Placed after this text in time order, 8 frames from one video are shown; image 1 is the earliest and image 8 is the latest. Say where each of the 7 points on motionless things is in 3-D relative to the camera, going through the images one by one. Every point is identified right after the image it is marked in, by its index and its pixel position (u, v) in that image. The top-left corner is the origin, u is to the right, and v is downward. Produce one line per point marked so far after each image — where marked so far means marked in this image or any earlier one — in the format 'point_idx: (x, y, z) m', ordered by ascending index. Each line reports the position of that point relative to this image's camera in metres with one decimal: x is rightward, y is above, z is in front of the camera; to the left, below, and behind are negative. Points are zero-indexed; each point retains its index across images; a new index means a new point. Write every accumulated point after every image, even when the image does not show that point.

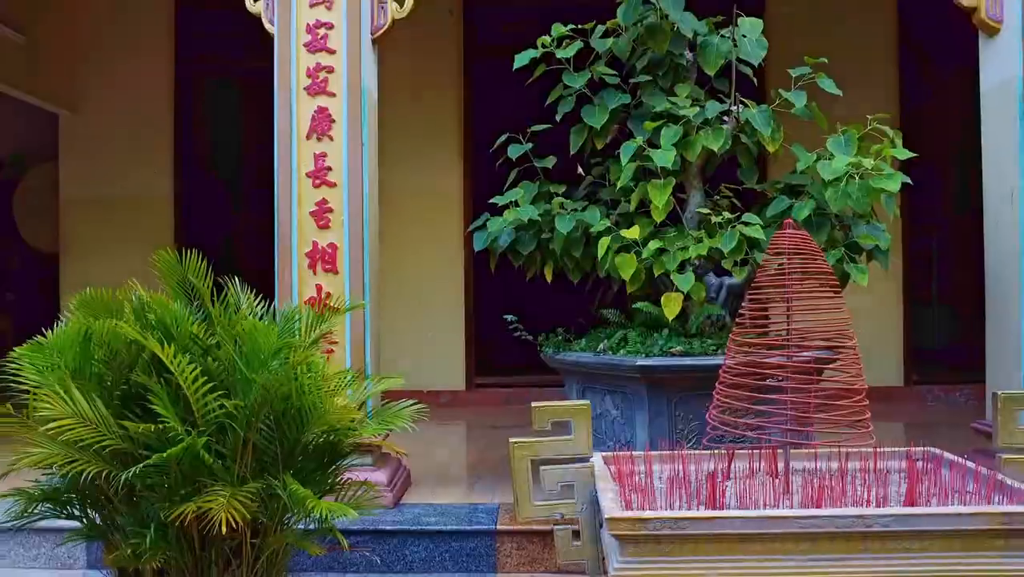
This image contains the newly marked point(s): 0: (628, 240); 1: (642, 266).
0: (+0.4, +0.2, +2.1) m
1: (+0.5, +0.1, +2.1) m
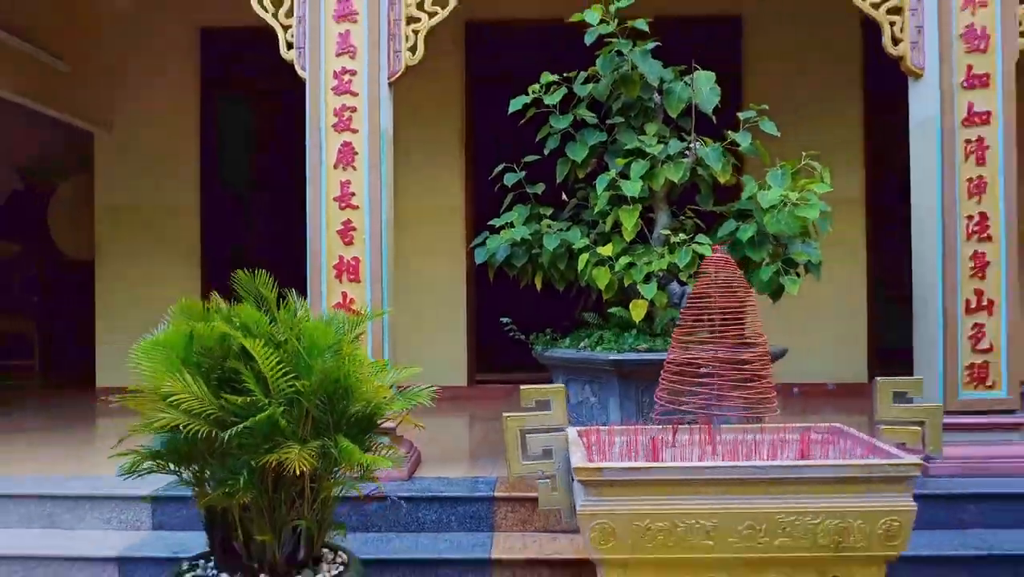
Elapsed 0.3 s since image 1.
0: (+0.4, +0.1, +2.5) m
1: (+0.4, +0.1, +2.5) m
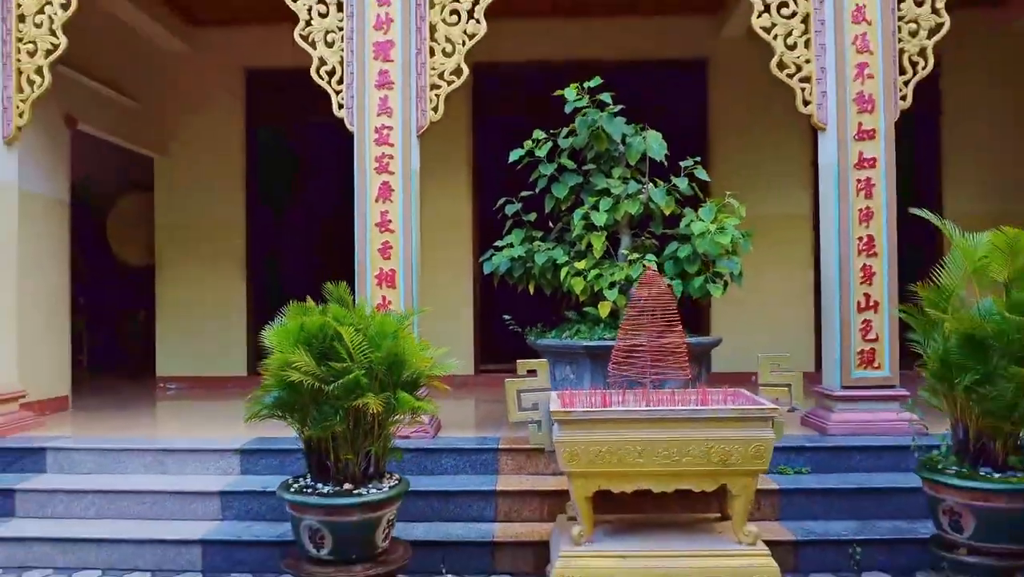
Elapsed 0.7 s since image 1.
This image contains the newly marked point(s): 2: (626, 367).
0: (+0.4, +0.1, +3.4) m
1: (+0.4, 0.0, +3.3) m
2: (+0.6, -0.4, +2.7) m
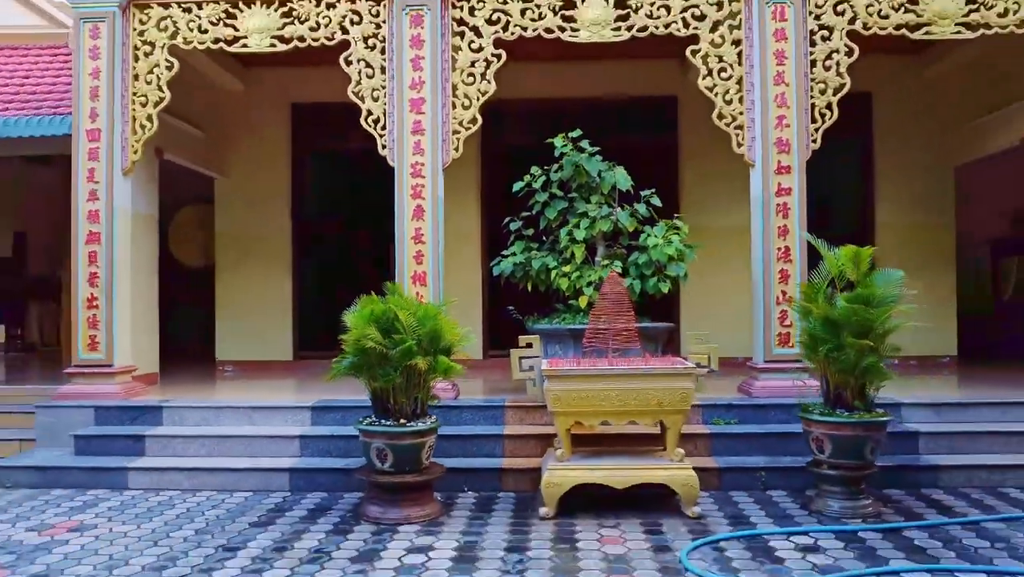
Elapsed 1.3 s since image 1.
0: (+0.4, +0.1, +4.5) m
1: (+0.5, 0.0, +4.5) m
2: (+0.6, -0.3, +3.9) m
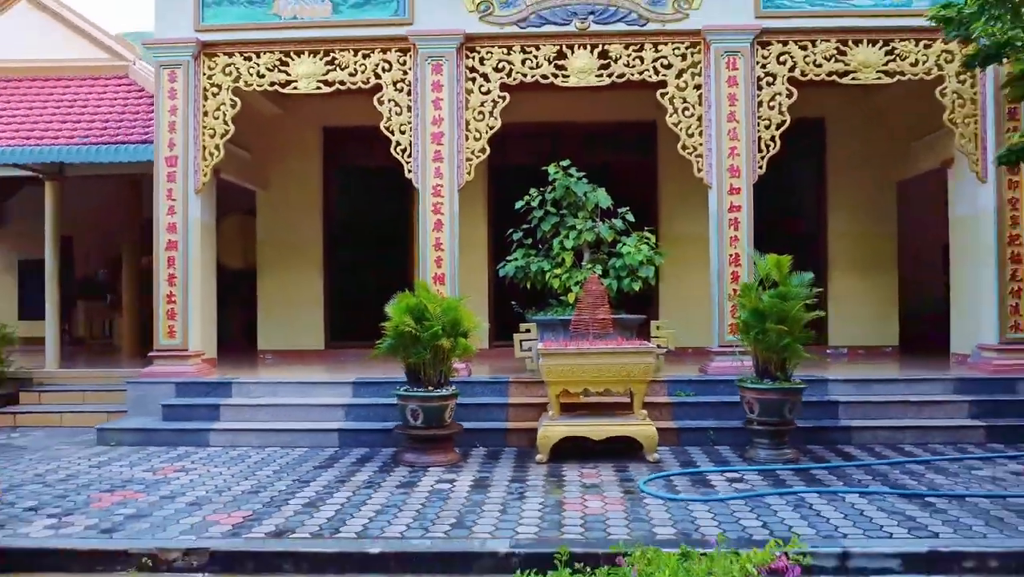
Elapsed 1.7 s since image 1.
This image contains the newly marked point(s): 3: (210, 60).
0: (+0.4, +0.1, +5.6) m
1: (+0.5, +0.1, +5.6) m
2: (+0.6, -0.3, +5.0) m
3: (-3.2, +2.4, +6.2) m
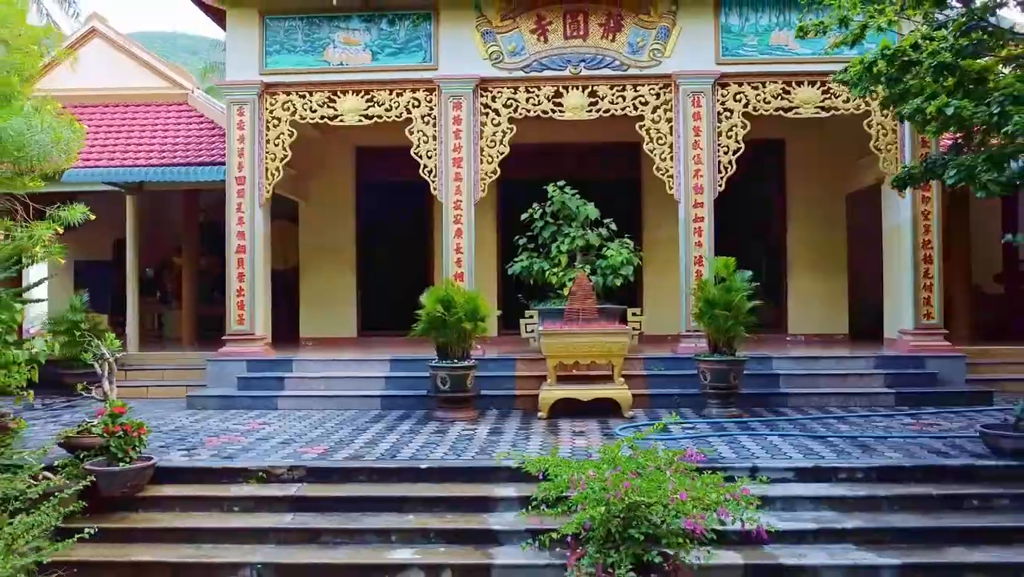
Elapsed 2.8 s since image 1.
0: (+0.5, +0.2, +7.0) m
1: (+0.5, +0.1, +7.0) m
2: (+0.7, -0.3, +6.3) m
3: (-3.1, +2.5, +7.6) m
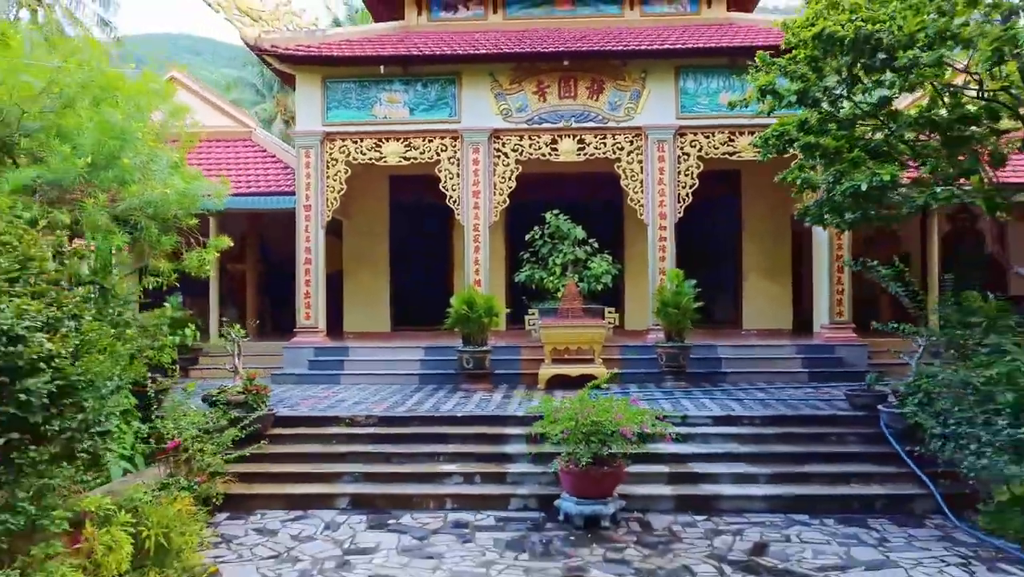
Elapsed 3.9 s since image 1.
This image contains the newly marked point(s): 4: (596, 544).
0: (+0.6, +0.1, +9.1) m
1: (+0.6, 0.0, +9.1) m
2: (+0.8, -0.3, +8.5) m
3: (-3.0, +2.4, +9.7) m
4: (+0.7, -2.2, +5.0) m
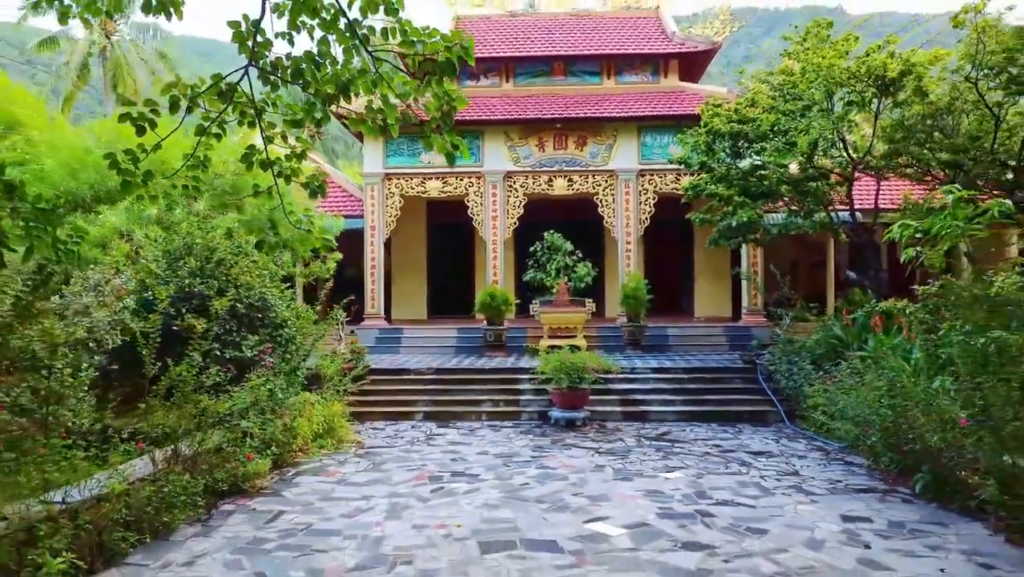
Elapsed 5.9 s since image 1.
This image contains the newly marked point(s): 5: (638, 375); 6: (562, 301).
0: (+0.8, +0.2, +12.8) m
1: (+0.8, +0.1, +12.8) m
2: (+0.9, -0.3, +12.2) m
3: (-2.8, +2.5, +13.5) m
4: (+0.9, -2.1, +8.7) m
5: (+2.2, -1.5, +10.3) m
6: (+0.9, -0.3, +12.2) m
